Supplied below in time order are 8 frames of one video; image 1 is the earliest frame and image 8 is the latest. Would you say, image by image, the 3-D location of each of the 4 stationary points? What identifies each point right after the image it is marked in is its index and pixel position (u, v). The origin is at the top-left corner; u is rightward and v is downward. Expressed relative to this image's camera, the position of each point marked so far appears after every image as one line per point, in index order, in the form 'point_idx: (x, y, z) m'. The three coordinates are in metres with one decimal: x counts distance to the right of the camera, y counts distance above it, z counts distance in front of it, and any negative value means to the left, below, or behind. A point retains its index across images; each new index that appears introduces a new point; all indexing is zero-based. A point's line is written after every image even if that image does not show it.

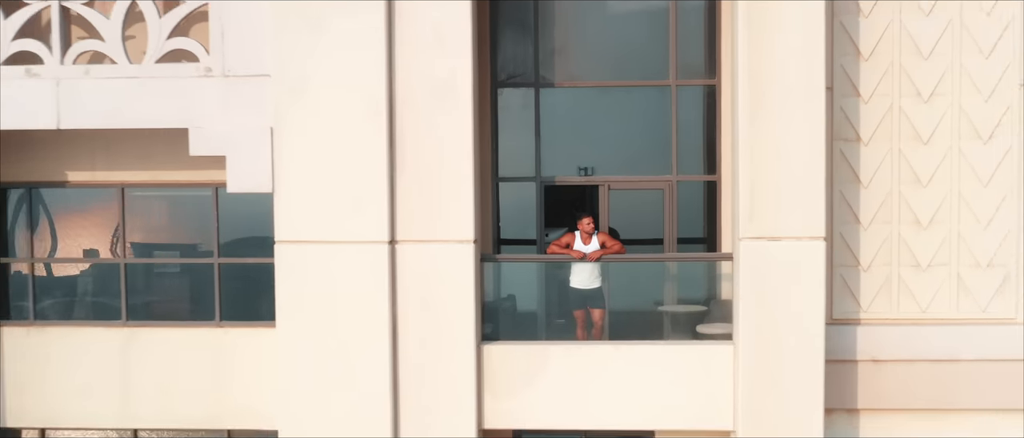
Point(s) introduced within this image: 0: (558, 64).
0: (+0.3, +1.2, +10.2) m
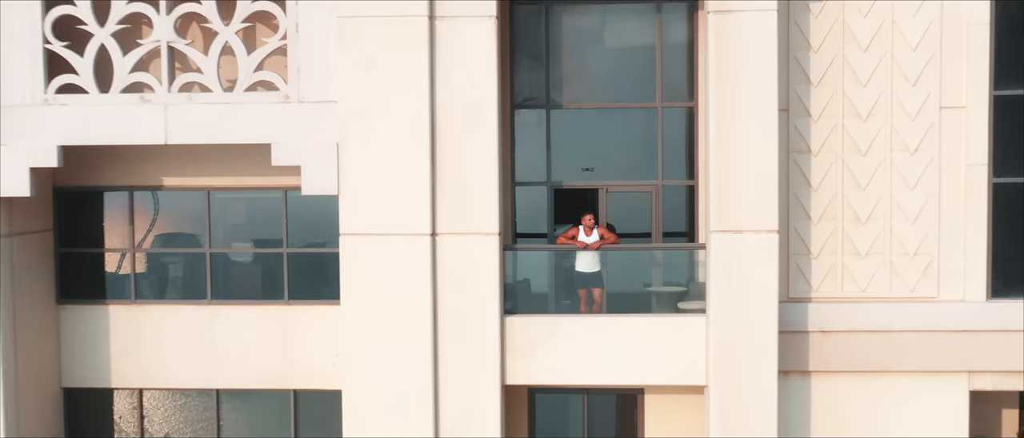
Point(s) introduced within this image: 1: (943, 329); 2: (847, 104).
0: (+0.5, +1.2, +12.4) m
1: (+3.7, -0.9, +11.8) m
2: (+2.9, +1.0, +11.8) m
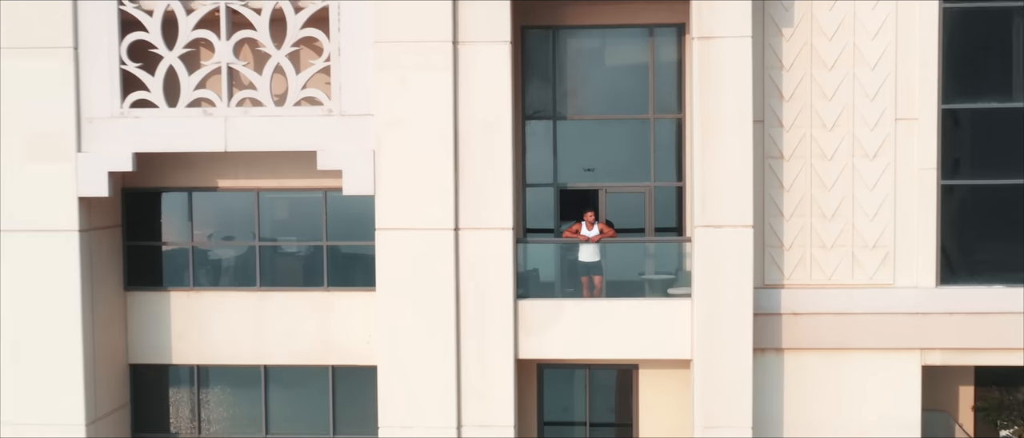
0: (+0.6, +1.2, +14.2) m
1: (+3.8, -0.9, +13.6) m
2: (+3.0, +1.0, +13.6) m
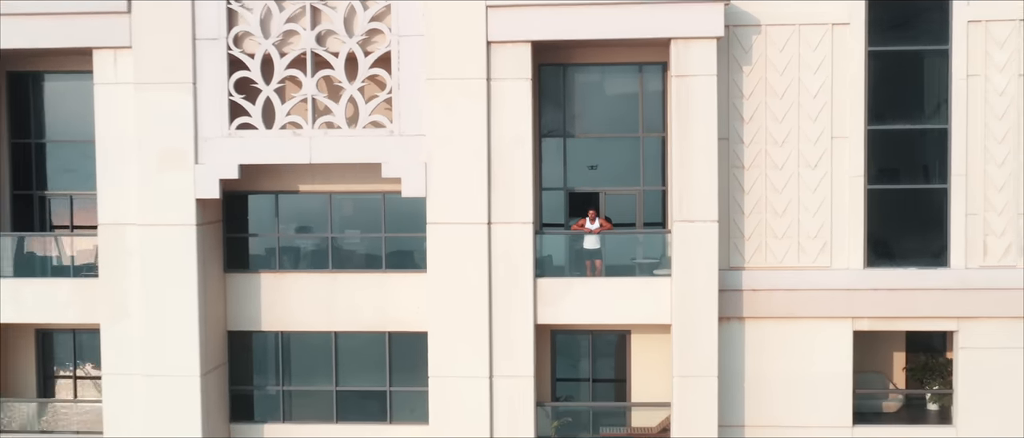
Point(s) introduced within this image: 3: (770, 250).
0: (+0.8, +1.2, +18.0) m
1: (+4.0, -0.9, +17.3) m
2: (+3.2, +1.1, +17.4) m
3: (+3.3, -0.4, +17.5) m
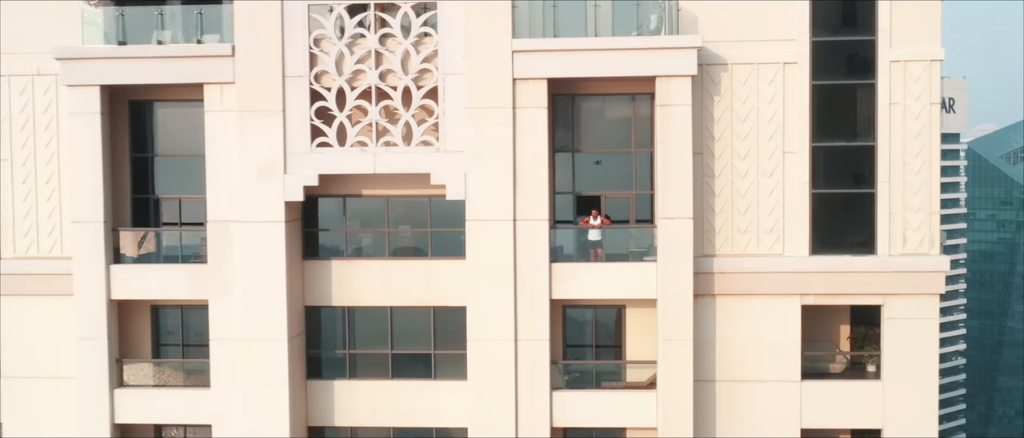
0: (+1.2, +1.3, +22.7) m
1: (+4.4, -0.8, +22.0) m
2: (+3.5, +1.1, +22.0) m
3: (+3.6, -0.4, +22.2) m
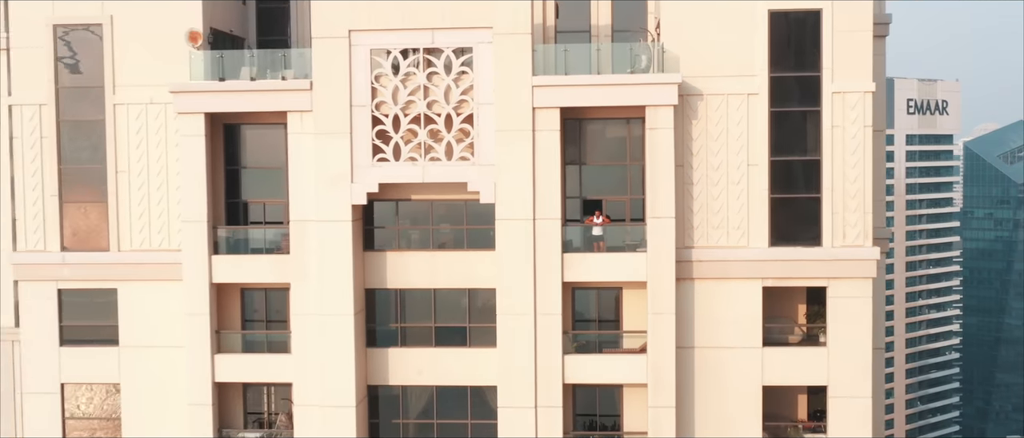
0: (+1.6, +1.3, +28.3) m
1: (+4.8, -0.8, +27.6) m
2: (+3.9, +1.1, +27.6) m
3: (+4.0, -0.3, +27.8) m
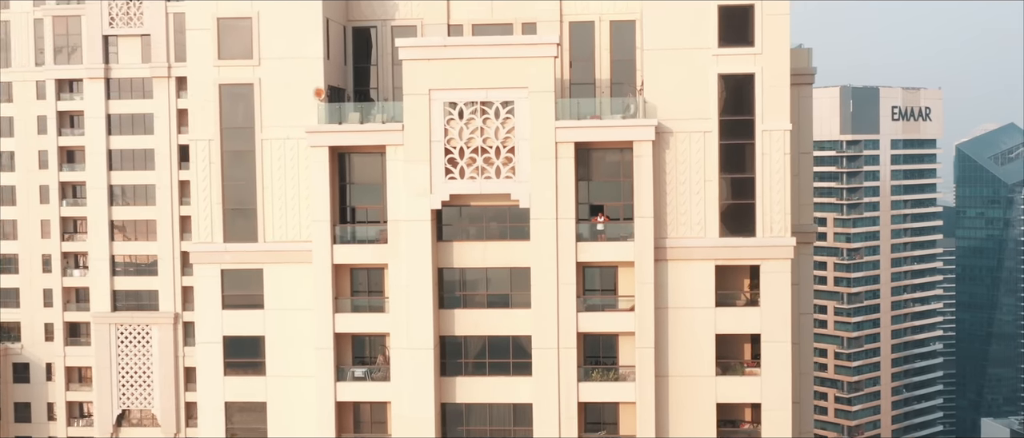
0: (+2.4, +1.3, +40.5) m
1: (+5.6, -0.8, +39.8) m
2: (+4.8, +1.1, +39.9) m
3: (+4.8, -0.3, +40.0) m
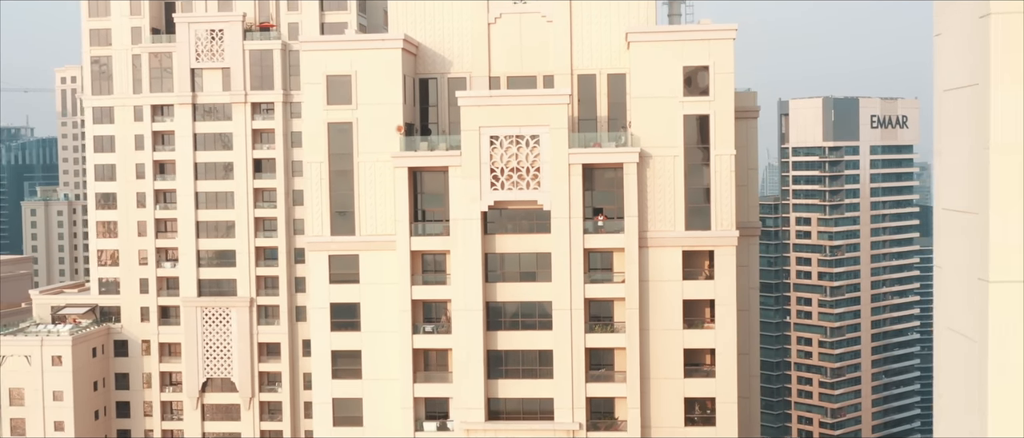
0: (+3.4, +1.3, +56.8) m
1: (+6.6, -0.7, +56.1) m
2: (+5.8, +1.2, +56.1) m
3: (+5.9, -0.3, +56.3) m
